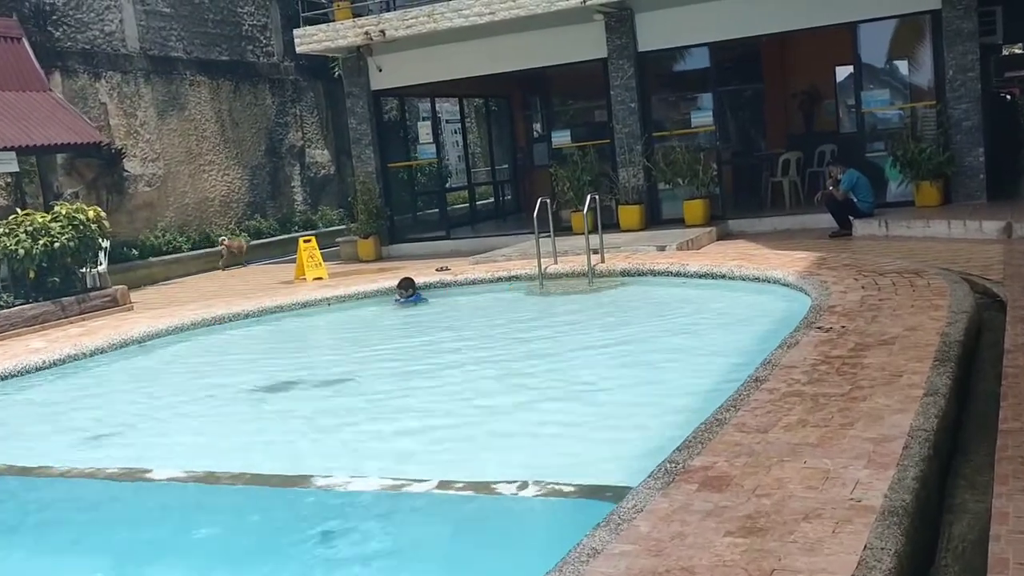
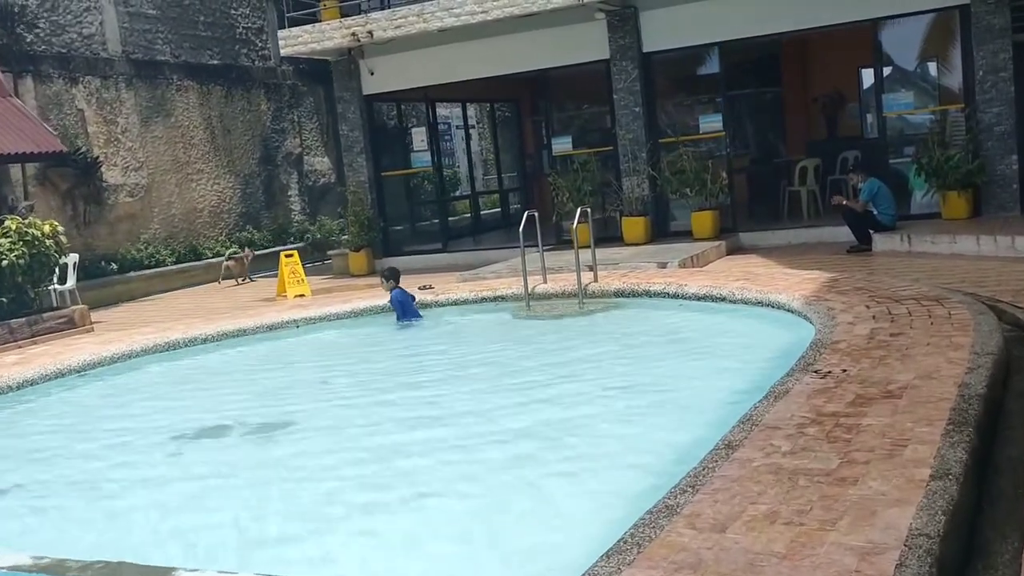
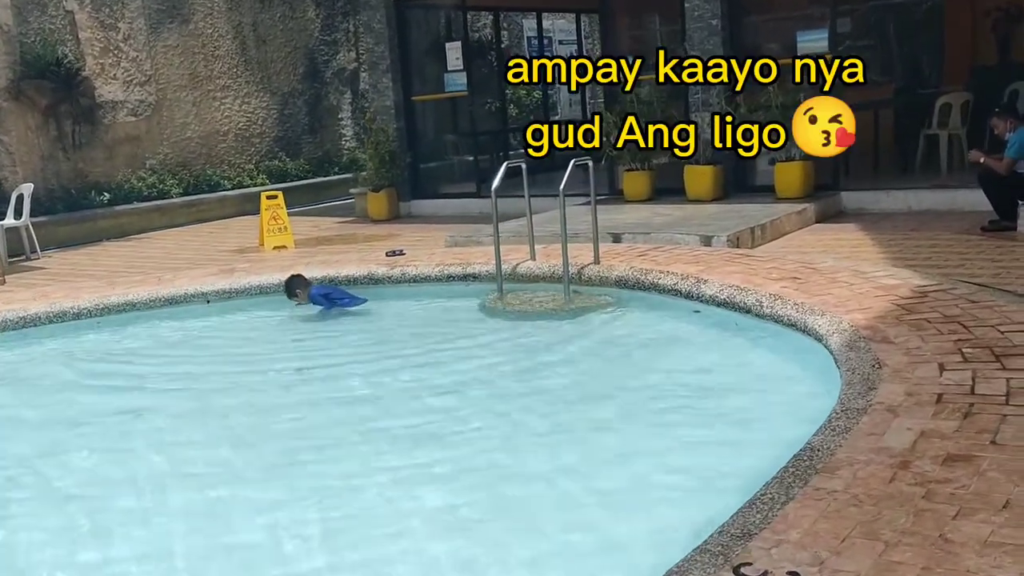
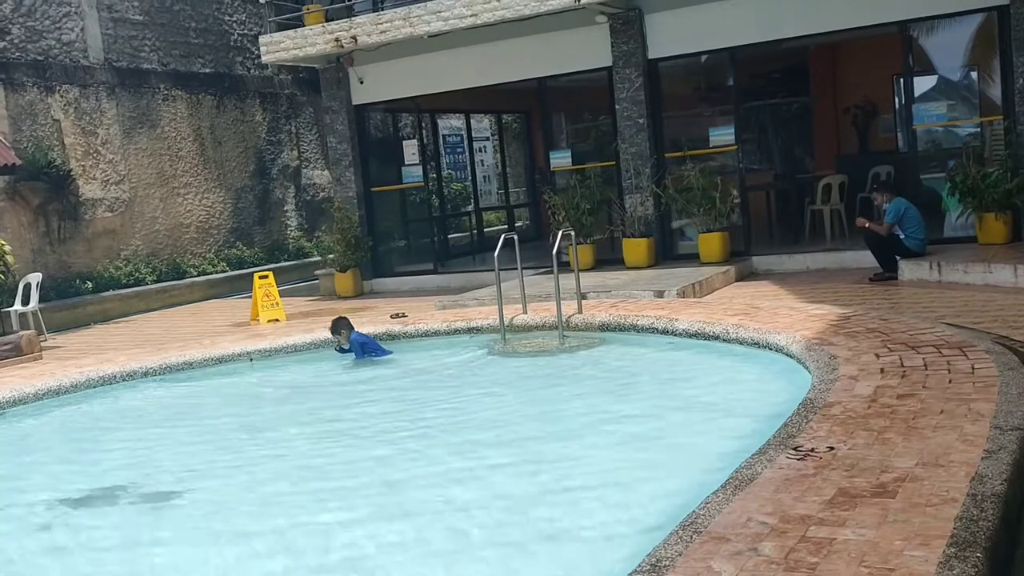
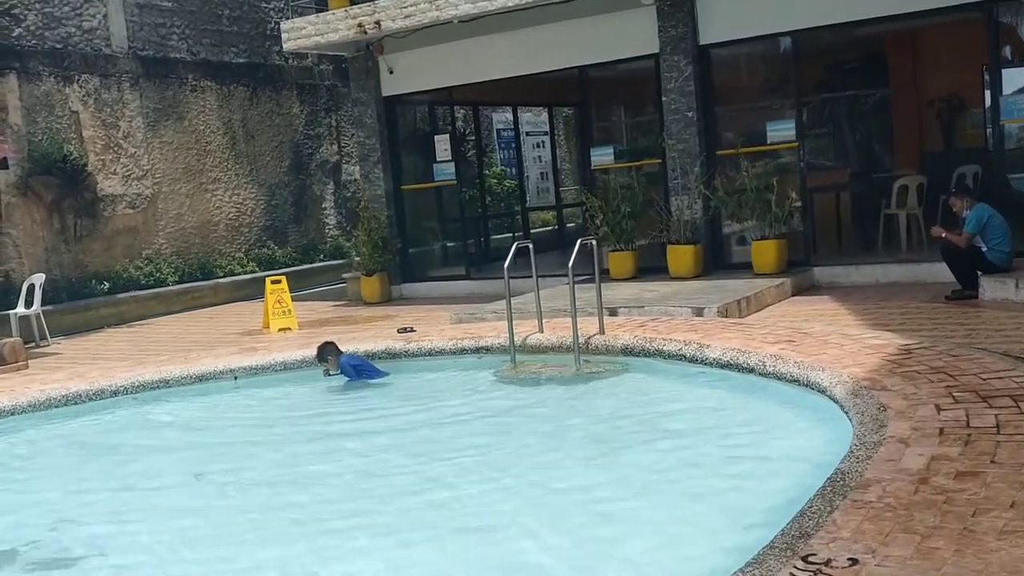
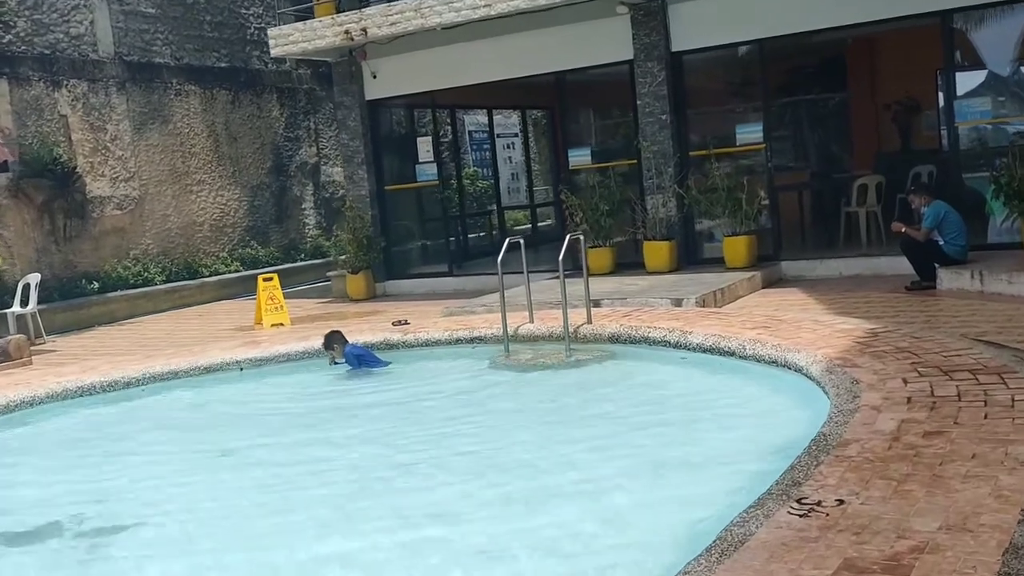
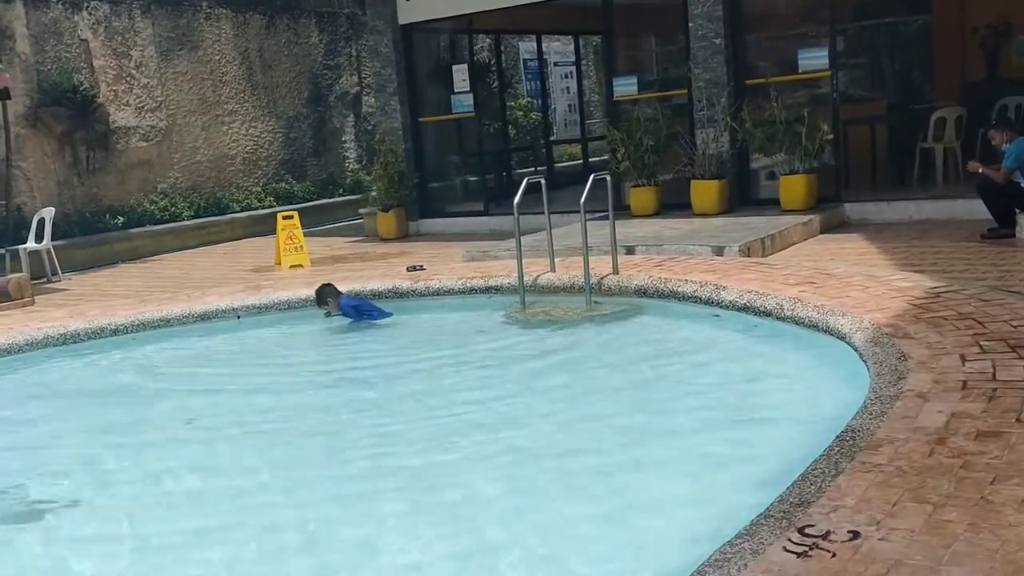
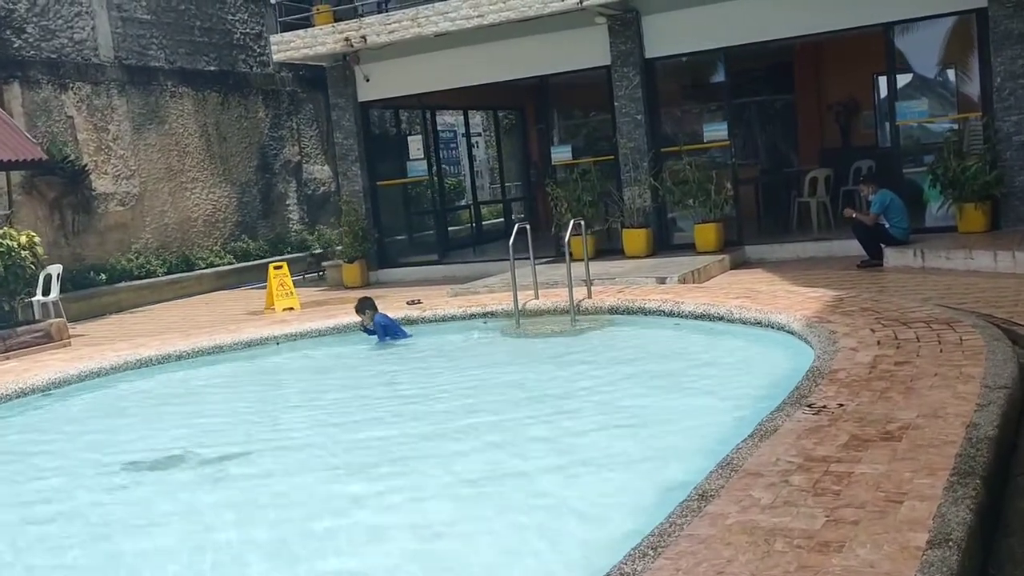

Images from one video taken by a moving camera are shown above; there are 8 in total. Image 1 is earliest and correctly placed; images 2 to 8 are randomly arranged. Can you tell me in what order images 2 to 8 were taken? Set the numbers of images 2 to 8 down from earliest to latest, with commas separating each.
2, 8, 4, 6, 5, 7, 3
